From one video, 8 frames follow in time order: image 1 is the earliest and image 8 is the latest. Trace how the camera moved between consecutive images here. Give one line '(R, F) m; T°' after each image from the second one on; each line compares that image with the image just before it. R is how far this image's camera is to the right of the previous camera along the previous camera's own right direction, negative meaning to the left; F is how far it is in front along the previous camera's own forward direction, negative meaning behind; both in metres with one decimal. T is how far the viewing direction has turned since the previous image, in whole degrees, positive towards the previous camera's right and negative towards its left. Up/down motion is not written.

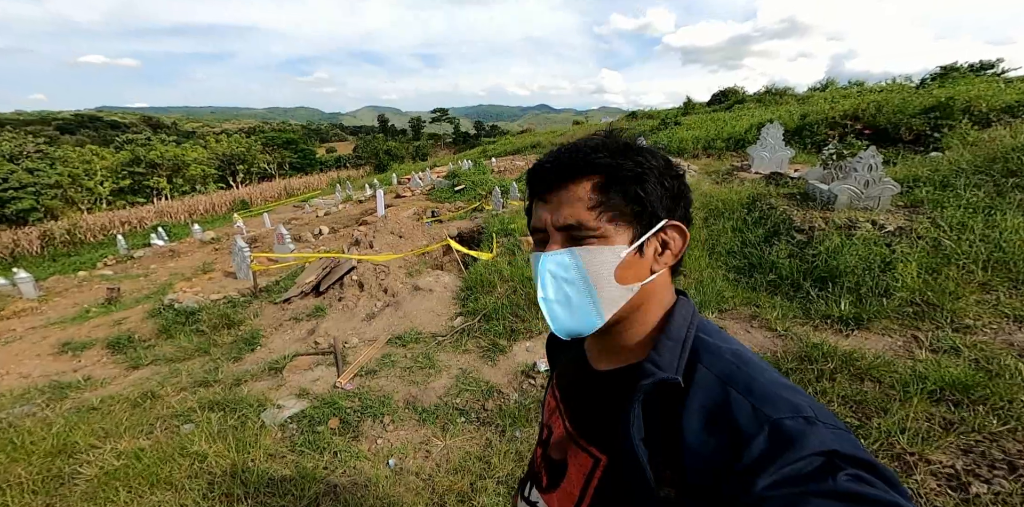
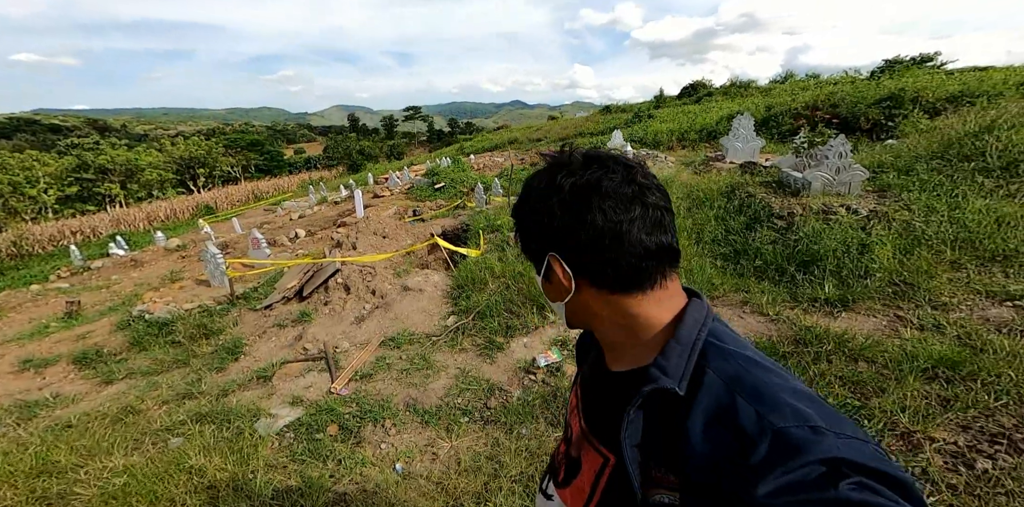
(-0.2, 0.0) m; +3°
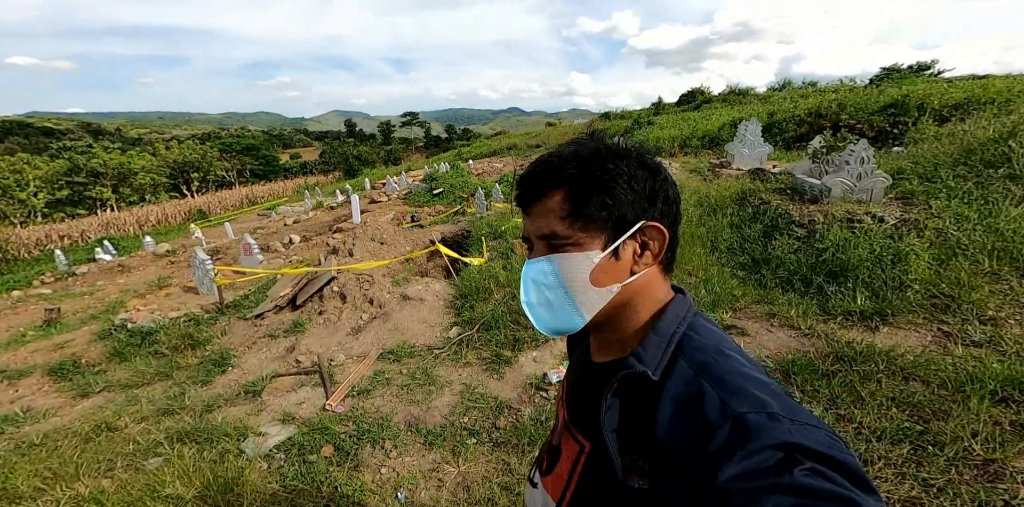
(-0.1, +0.2) m; +1°
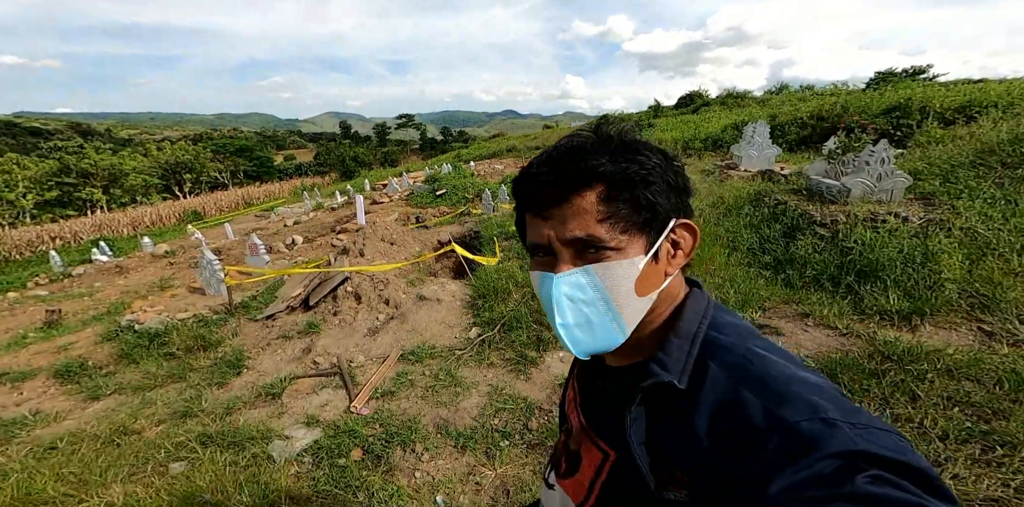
(-0.2, 0.0) m; +1°
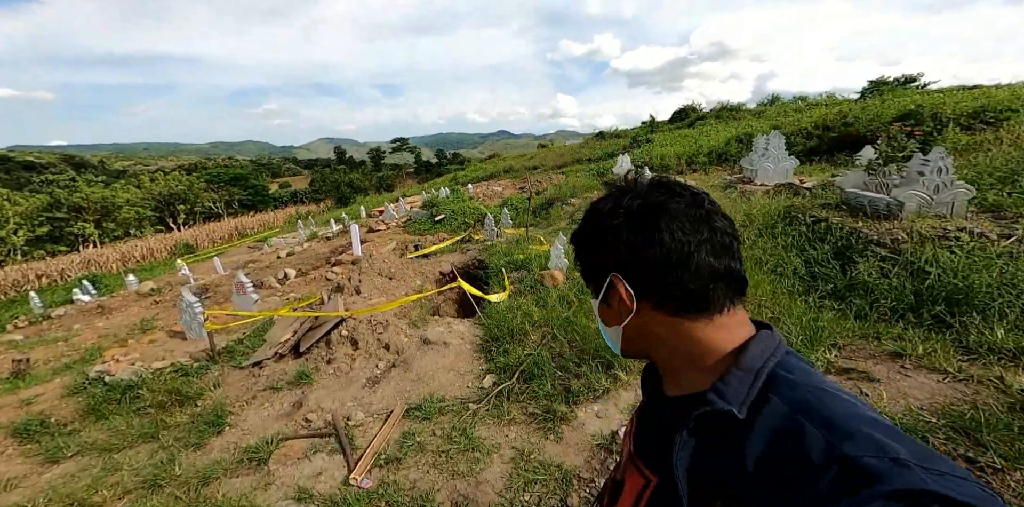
(-0.2, +0.4) m; +1°
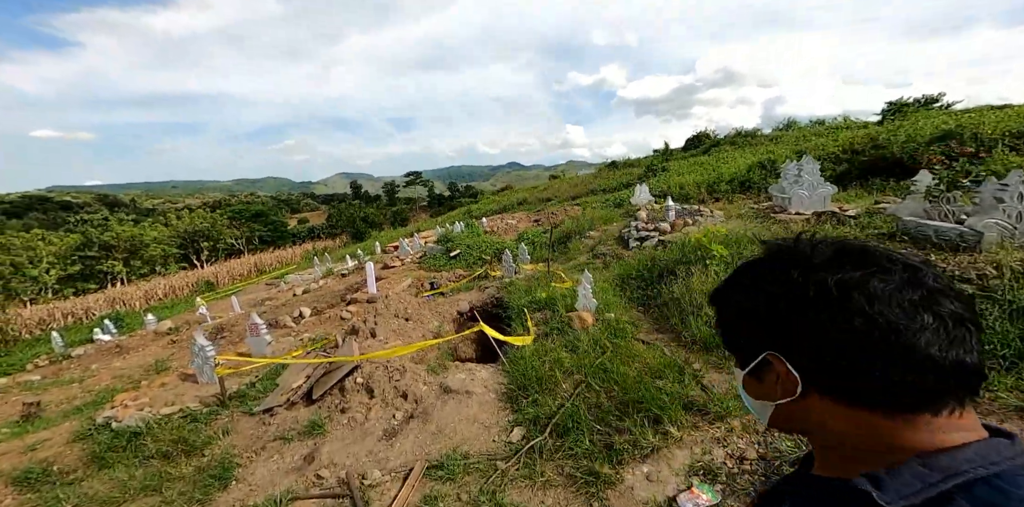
(-0.1, +0.3) m; -2°
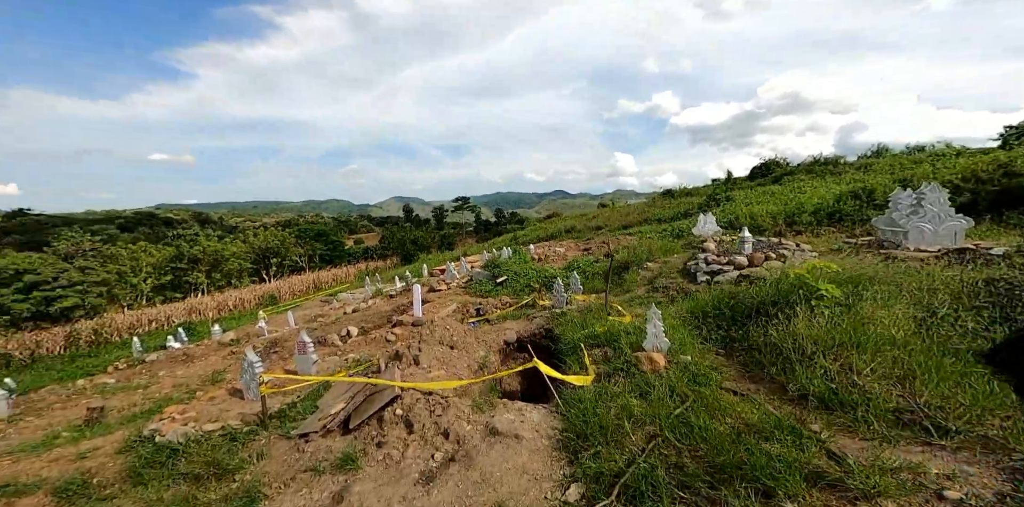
(-0.1, +0.4) m; -7°
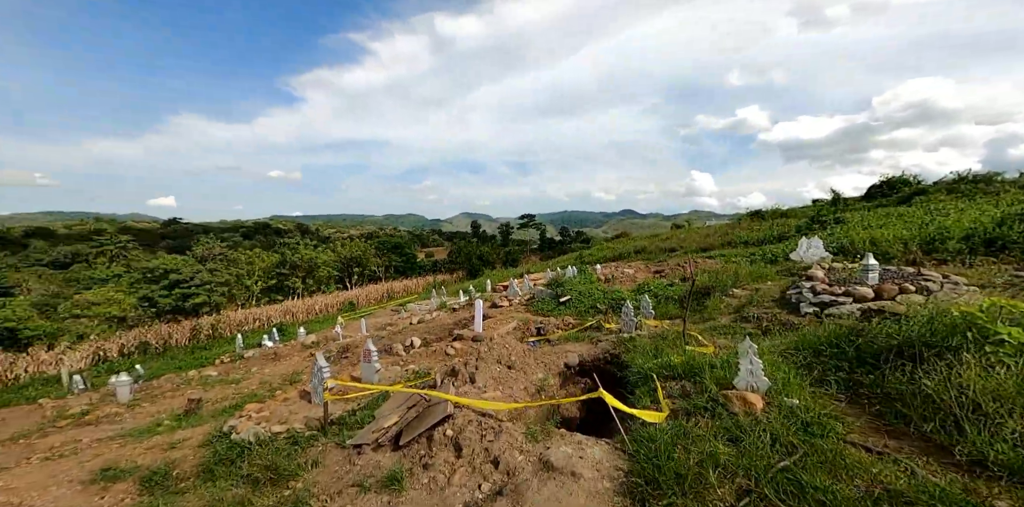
(+0.1, +0.3) m; -10°
